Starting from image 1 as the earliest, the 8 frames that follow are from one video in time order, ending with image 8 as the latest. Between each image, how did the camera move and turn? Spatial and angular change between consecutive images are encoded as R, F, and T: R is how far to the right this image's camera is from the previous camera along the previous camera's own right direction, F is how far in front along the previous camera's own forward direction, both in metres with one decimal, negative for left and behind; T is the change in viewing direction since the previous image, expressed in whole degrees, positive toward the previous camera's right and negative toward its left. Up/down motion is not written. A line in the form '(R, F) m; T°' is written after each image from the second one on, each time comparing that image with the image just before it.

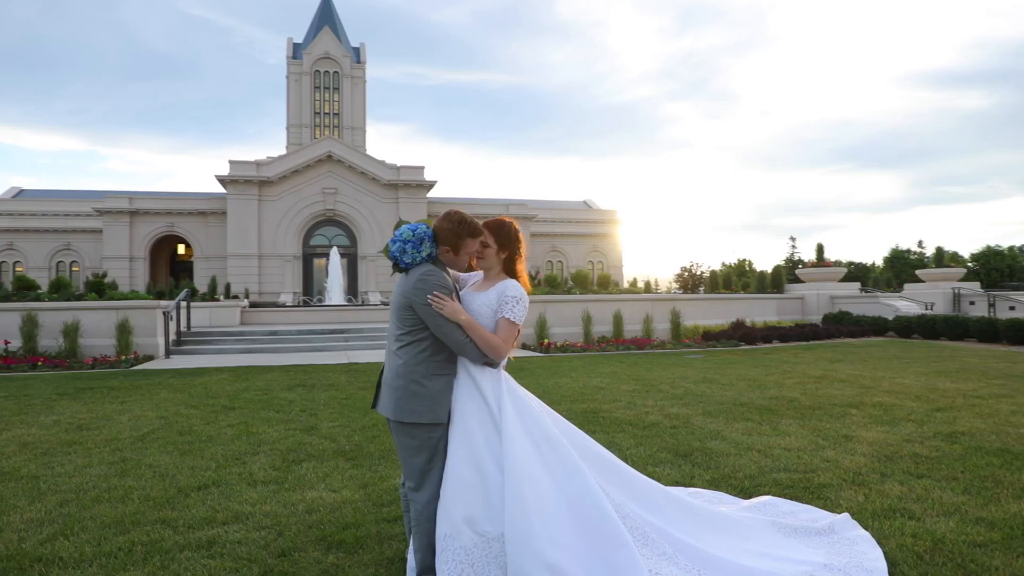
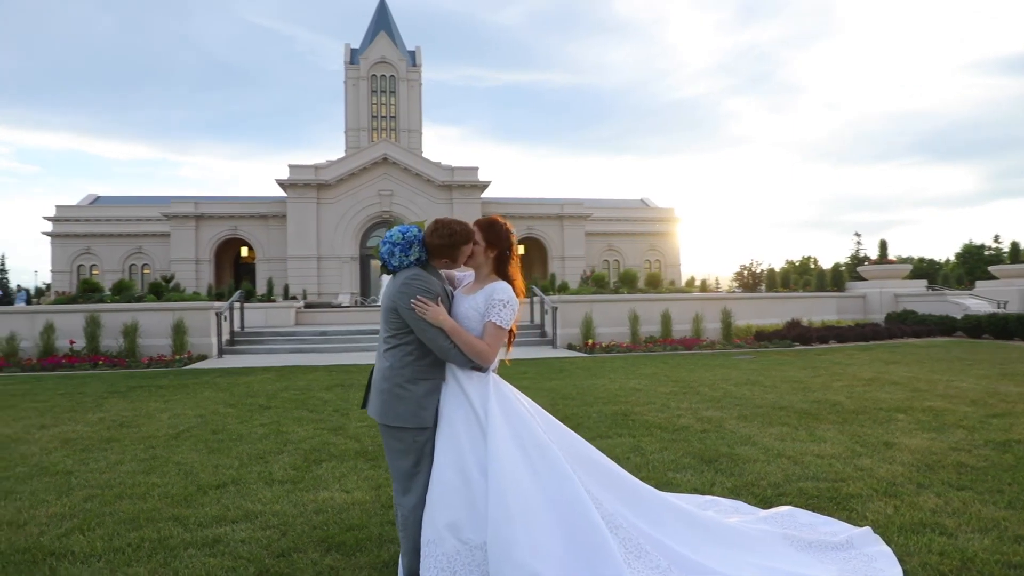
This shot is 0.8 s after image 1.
(+0.4, +0.1) m; -5°
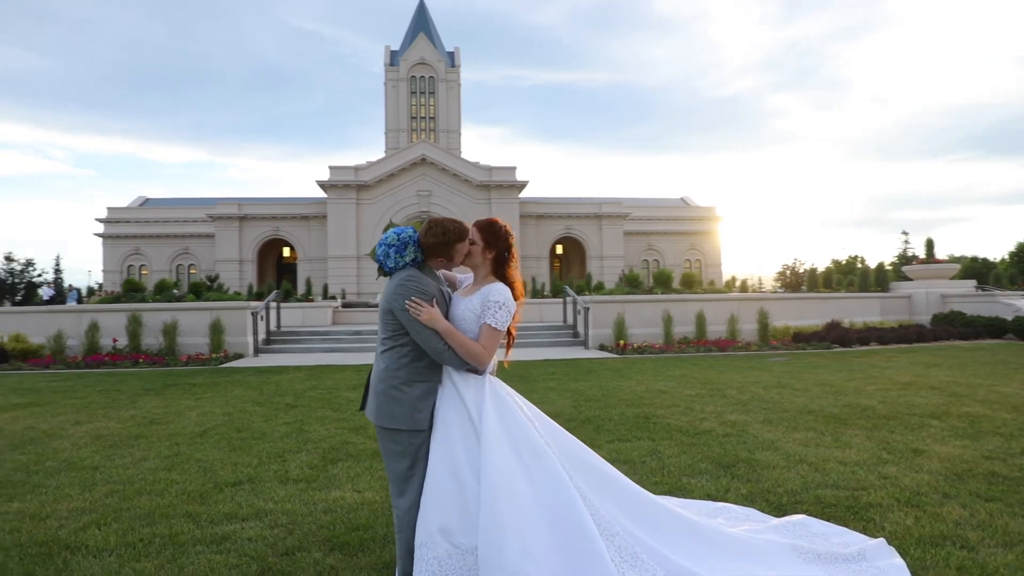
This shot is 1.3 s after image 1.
(+0.2, 0.0) m; -3°
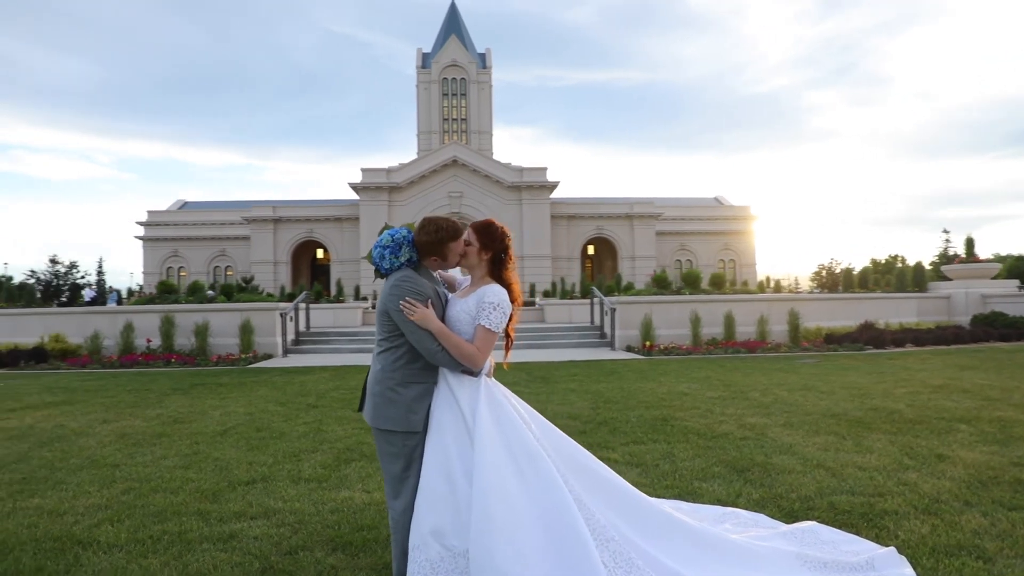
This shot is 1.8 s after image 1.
(+0.2, 0.0) m; -3°
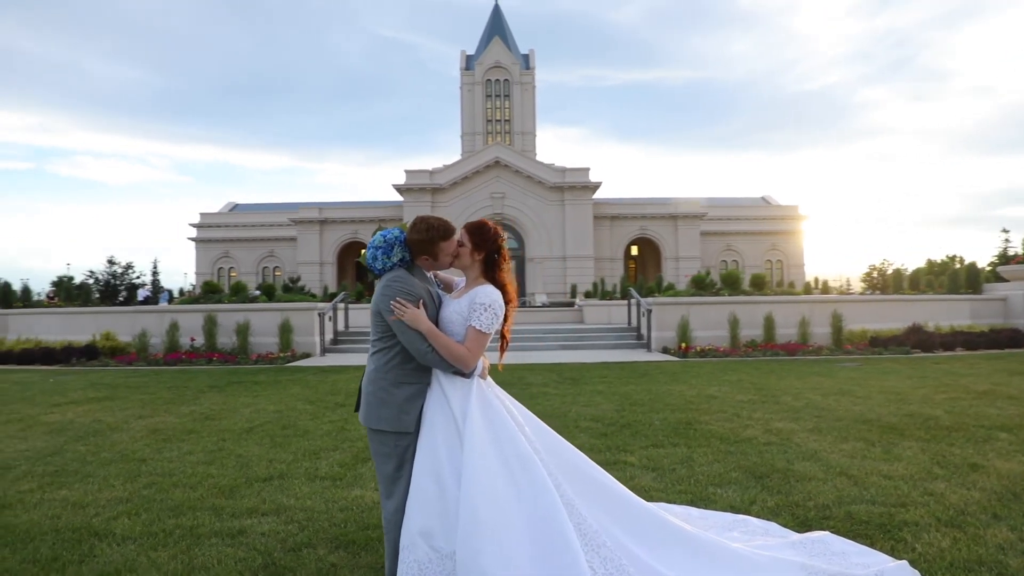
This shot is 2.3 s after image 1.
(+0.3, 0.0) m; -4°
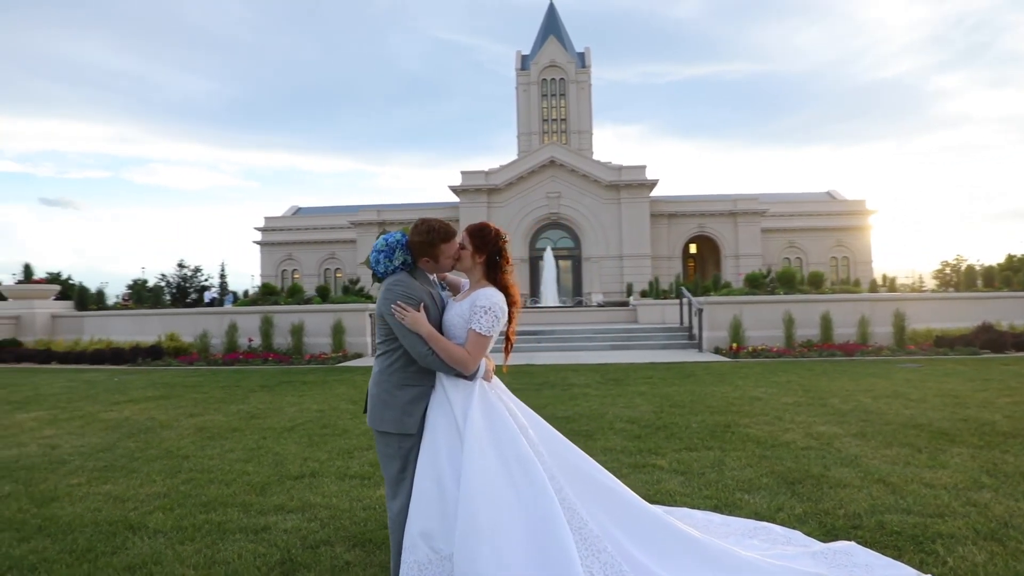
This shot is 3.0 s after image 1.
(+0.3, 0.0) m; -5°
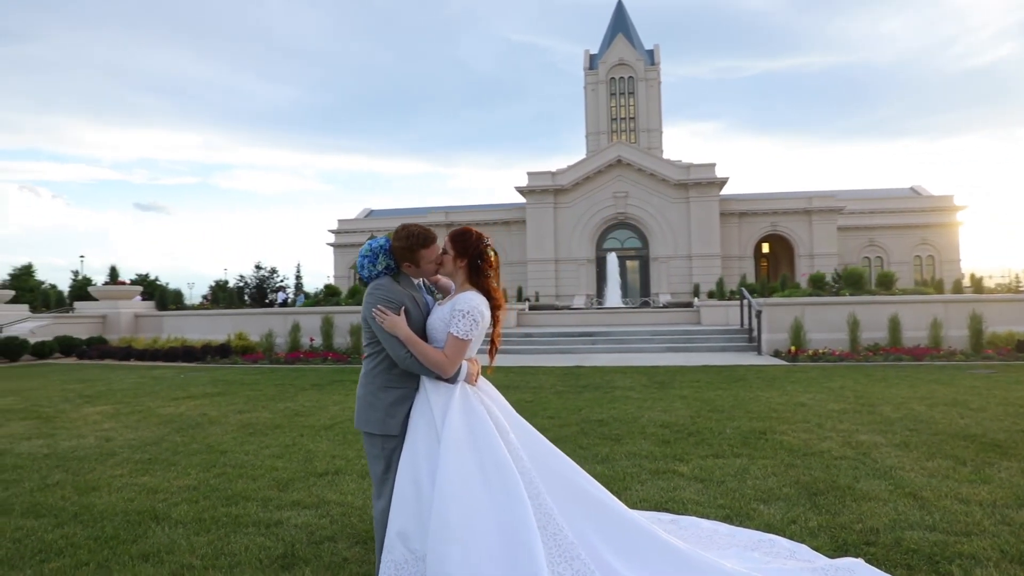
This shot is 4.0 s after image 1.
(+0.5, 0.0) m; -6°
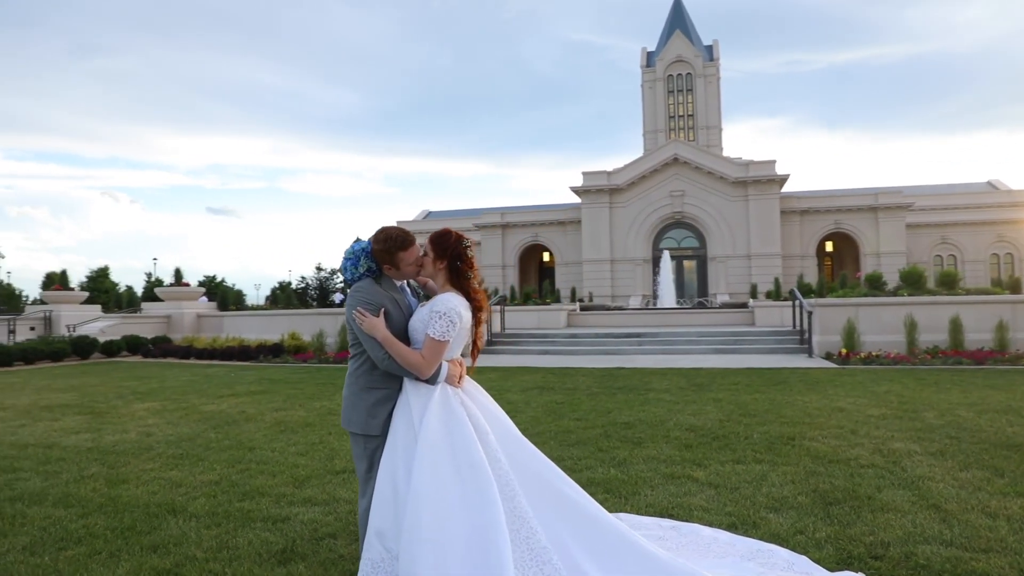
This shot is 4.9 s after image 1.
(+0.4, 0.0) m; -5°
